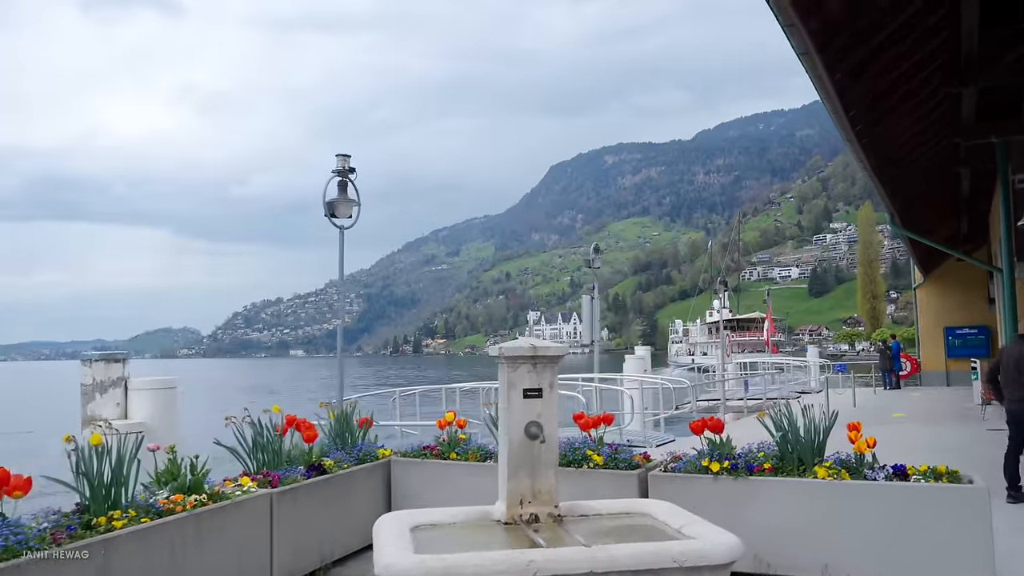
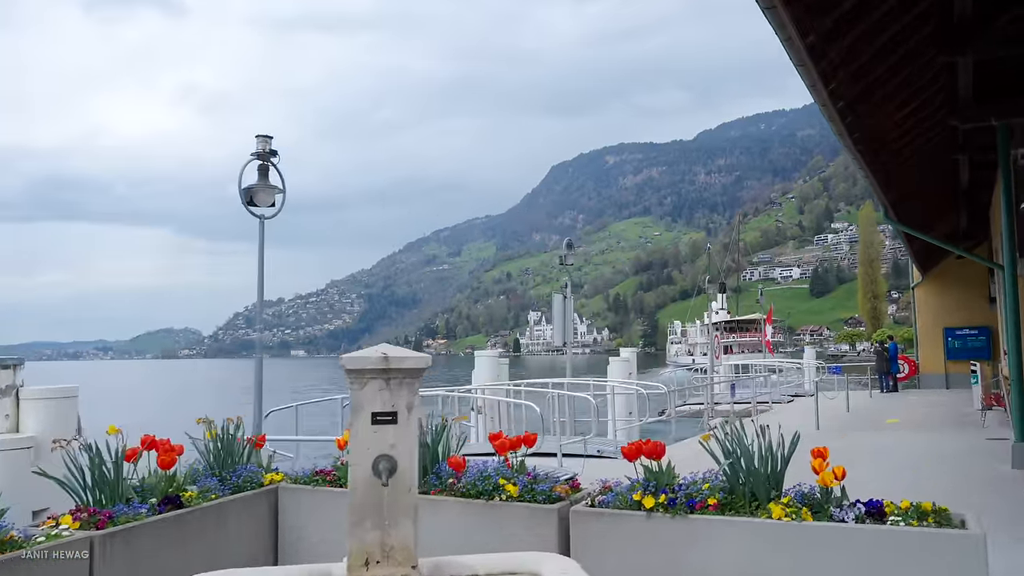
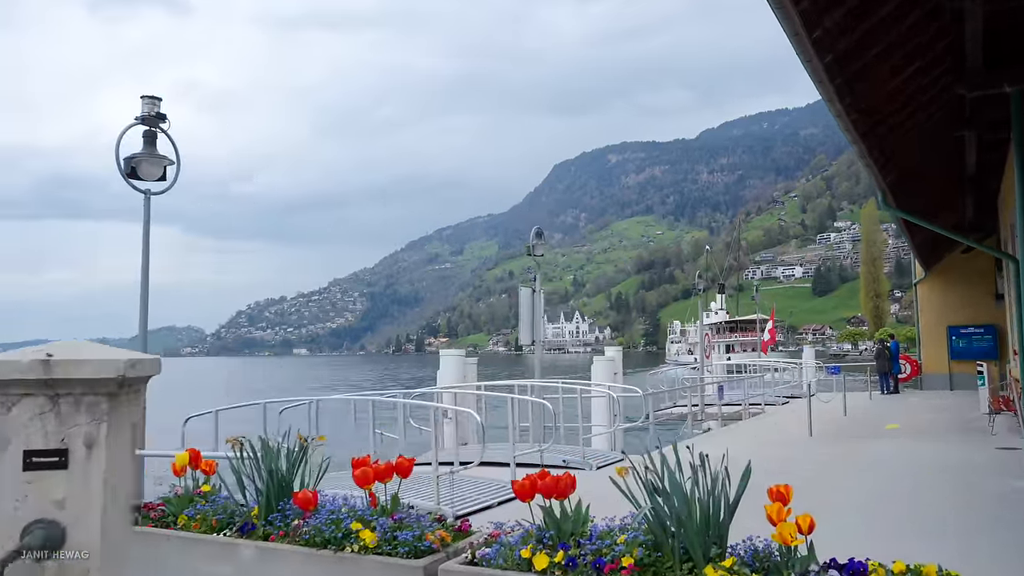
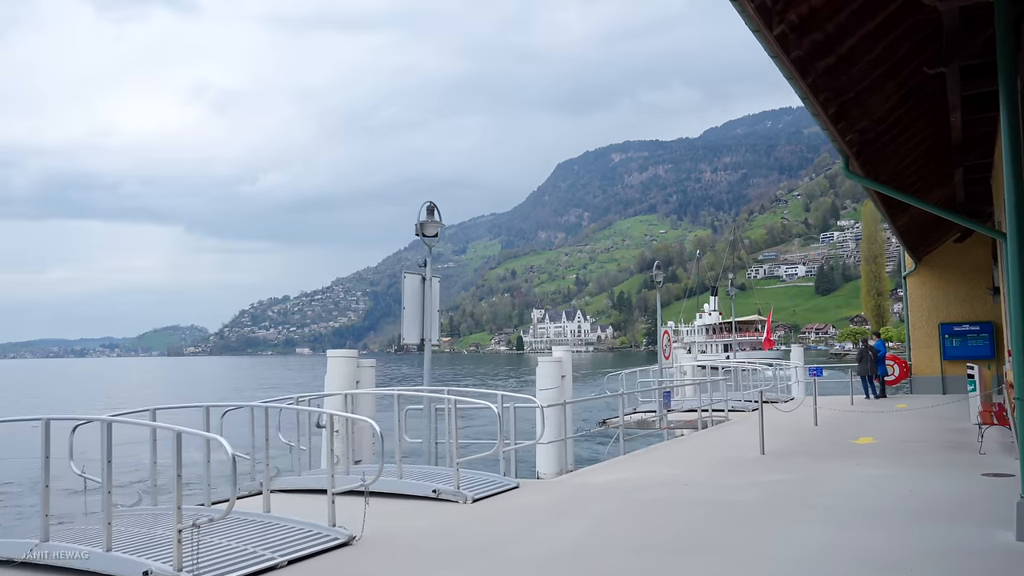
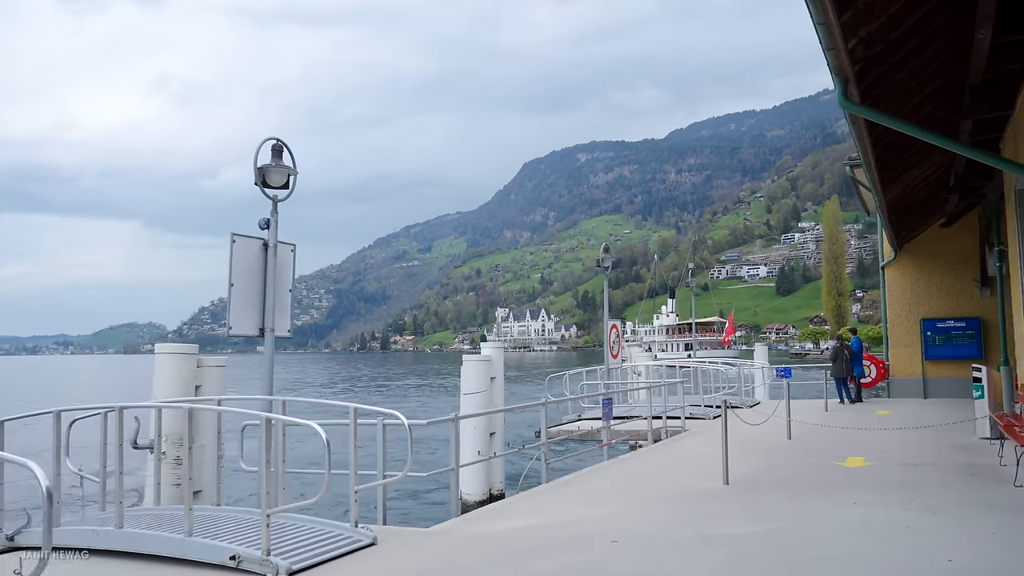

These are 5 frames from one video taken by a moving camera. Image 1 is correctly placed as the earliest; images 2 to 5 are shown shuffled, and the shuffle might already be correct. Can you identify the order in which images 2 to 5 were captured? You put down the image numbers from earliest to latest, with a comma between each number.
2, 3, 4, 5
